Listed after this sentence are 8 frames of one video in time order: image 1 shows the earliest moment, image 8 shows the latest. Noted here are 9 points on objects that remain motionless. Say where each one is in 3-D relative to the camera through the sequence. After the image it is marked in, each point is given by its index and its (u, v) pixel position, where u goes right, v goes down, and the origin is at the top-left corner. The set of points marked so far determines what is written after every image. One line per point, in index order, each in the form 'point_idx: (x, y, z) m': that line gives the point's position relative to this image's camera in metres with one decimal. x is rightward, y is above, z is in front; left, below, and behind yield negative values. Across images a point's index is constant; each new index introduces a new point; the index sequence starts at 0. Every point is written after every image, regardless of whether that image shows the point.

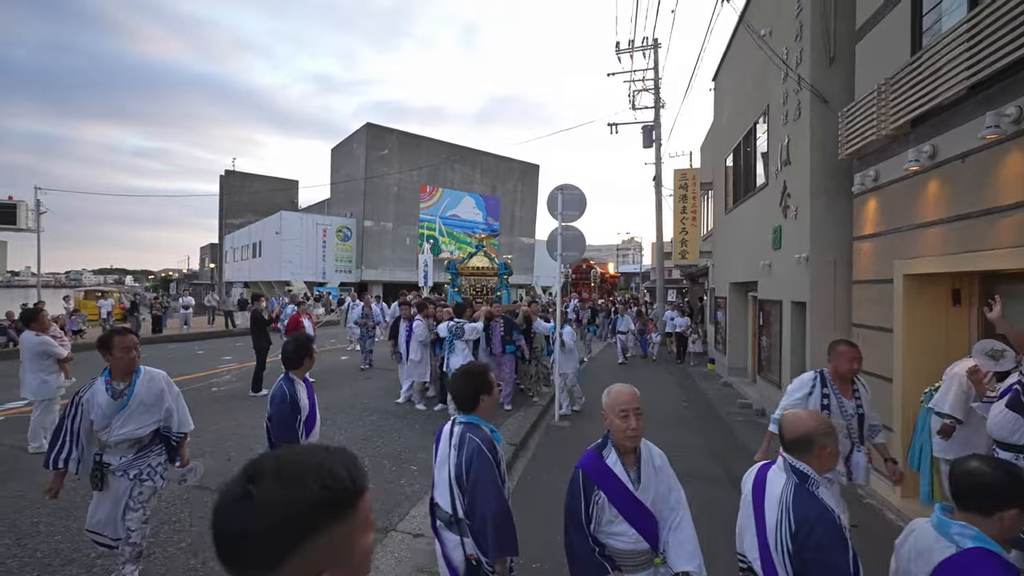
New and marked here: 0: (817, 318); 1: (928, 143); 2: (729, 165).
0: (+3.6, -0.4, +6.7) m
1: (+3.8, +1.3, +5.2) m
2: (+4.1, +2.3, +10.4) m
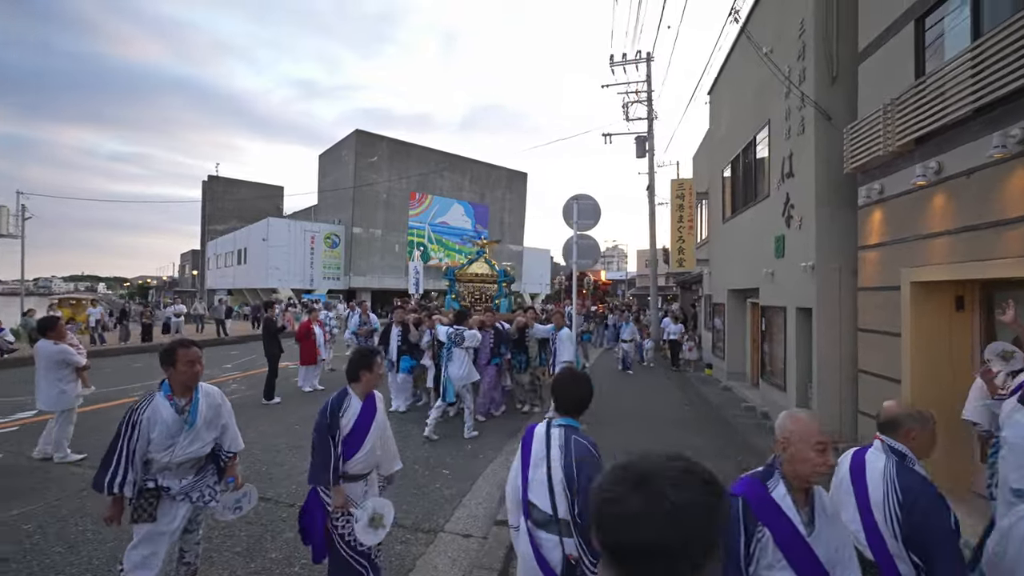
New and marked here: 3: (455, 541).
0: (+3.9, -0.4, +7.0) m
1: (+4.2, +1.3, +5.6) m
2: (+4.2, +2.1, +10.8) m
3: (-0.5, -2.0, +4.5) m
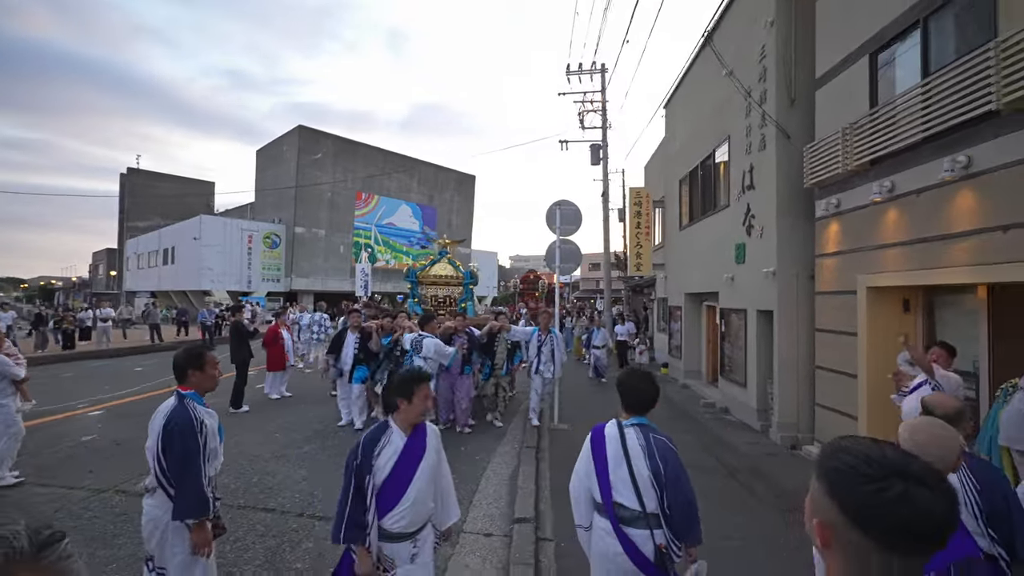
0: (+3.7, -0.5, +7.7) m
1: (+4.2, +1.2, +6.3) m
2: (+3.6, +2.1, +11.4) m
3: (-0.3, -2.0, +4.6) m
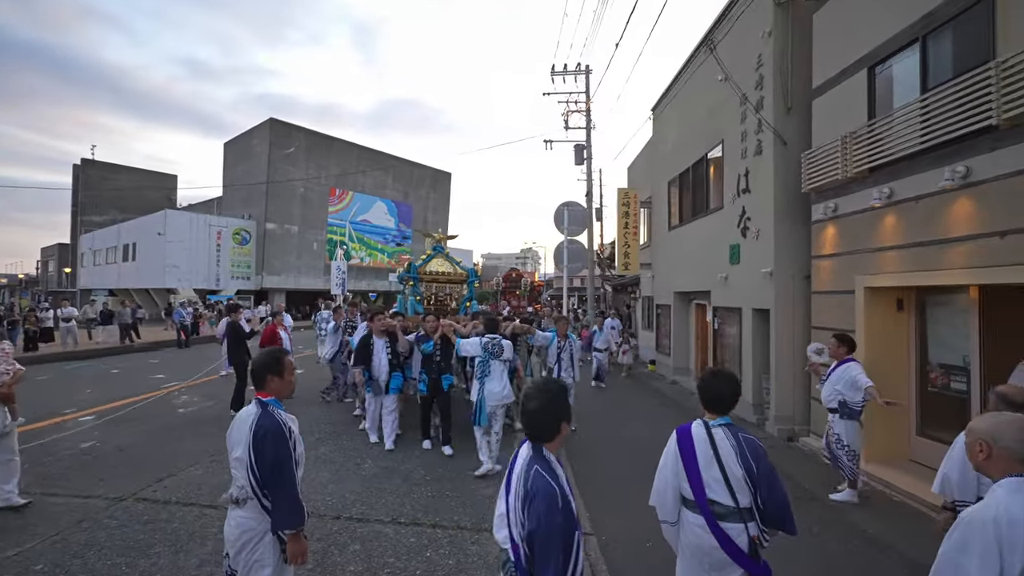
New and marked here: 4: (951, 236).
0: (+3.9, -0.5, +8.1) m
1: (+4.4, +1.2, +6.7) m
2: (+3.4, +2.1, +11.8) m
3: (+0.1, -2.1, +4.7) m
4: (+4.5, +0.5, +5.8) m
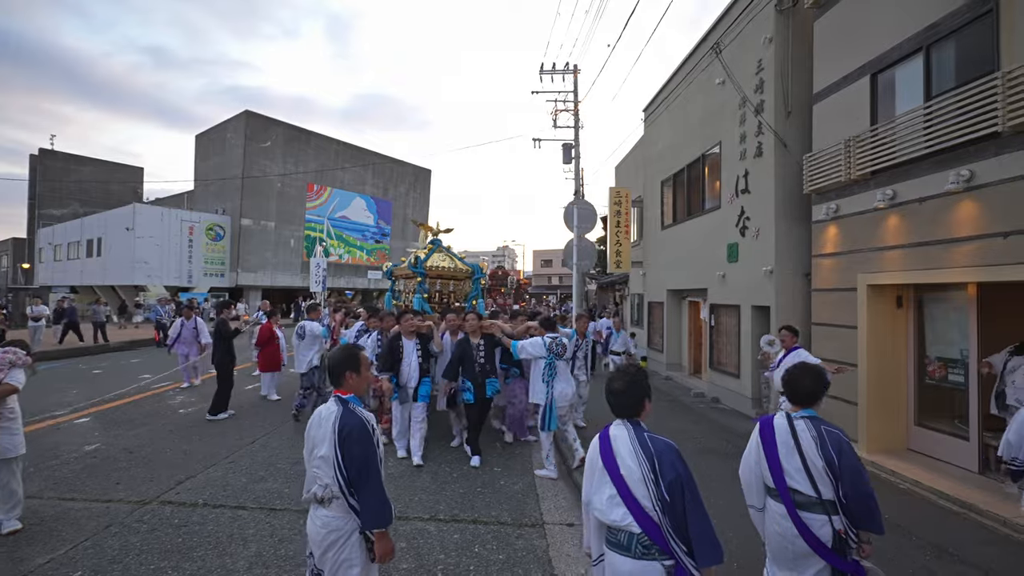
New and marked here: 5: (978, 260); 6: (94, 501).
0: (+4.0, -0.5, +8.3) m
1: (+4.7, +1.3, +7.0) m
2: (+3.3, +2.1, +12.0) m
3: (+0.5, -2.0, +4.7) m
4: (+4.8, +0.6, +6.2) m
5: (+4.9, +0.3, +5.9) m
6: (-3.8, -1.9, +5.1) m
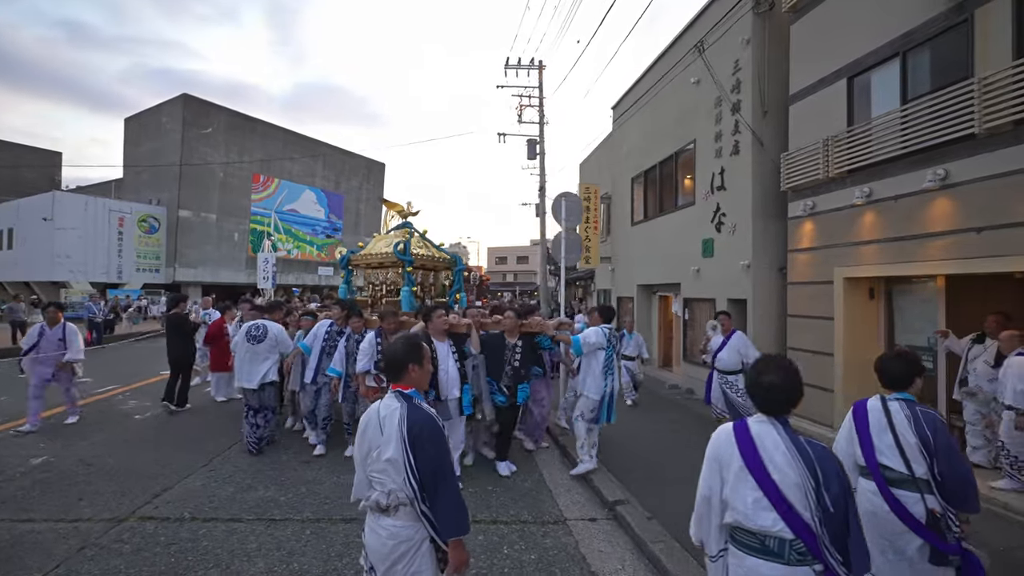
0: (+3.8, -0.4, +8.6) m
1: (+4.6, +1.3, +7.3) m
2: (+2.7, +2.2, +12.1) m
3: (+0.6, -2.0, +4.6) m
4: (+4.8, +0.7, +6.5) m
5: (+4.9, +0.4, +6.2) m
6: (-3.6, -1.9, +4.5) m
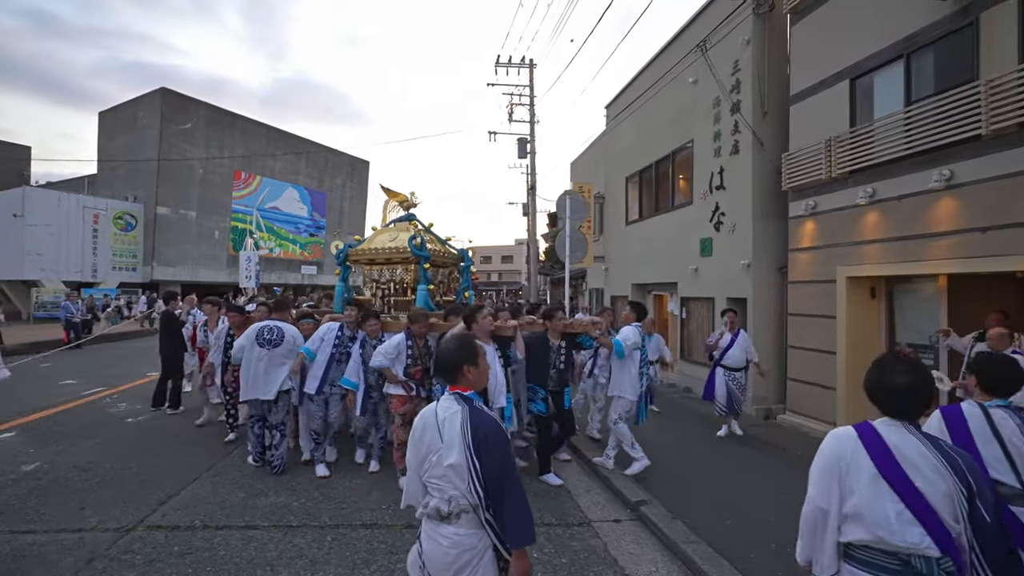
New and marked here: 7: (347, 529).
0: (+3.8, -0.4, +8.7) m
1: (+4.7, +1.3, +7.4) m
2: (+2.6, +2.3, +12.2) m
3: (+0.8, -1.9, +4.5) m
4: (+4.9, +0.7, +6.6) m
5: (+5.0, +0.4, +6.3) m
6: (-3.4, -1.8, +4.3) m
7: (-1.3, -1.9, +4.4) m
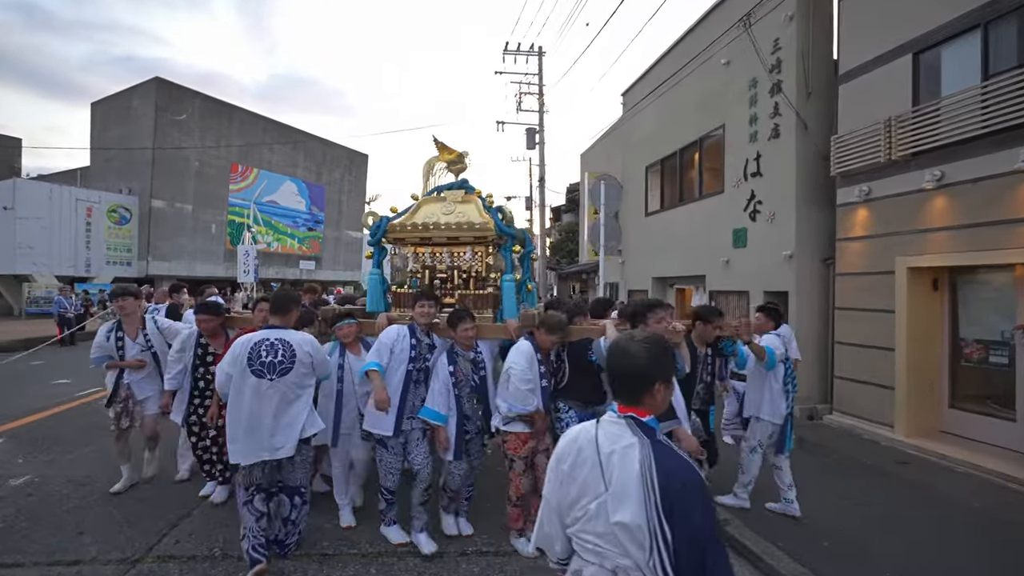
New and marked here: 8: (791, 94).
0: (+4.2, -0.3, +8.1) m
1: (+5.1, +1.5, +6.8) m
2: (+3.0, +2.4, +11.6) m
3: (+1.3, -1.9, +3.9) m
4: (+5.4, +0.8, +6.0) m
5: (+5.5, +0.5, +5.8) m
6: (-2.9, -1.8, +3.6) m
7: (-0.8, -1.8, +3.8) m
8: (+4.1, +2.8, +8.2) m
